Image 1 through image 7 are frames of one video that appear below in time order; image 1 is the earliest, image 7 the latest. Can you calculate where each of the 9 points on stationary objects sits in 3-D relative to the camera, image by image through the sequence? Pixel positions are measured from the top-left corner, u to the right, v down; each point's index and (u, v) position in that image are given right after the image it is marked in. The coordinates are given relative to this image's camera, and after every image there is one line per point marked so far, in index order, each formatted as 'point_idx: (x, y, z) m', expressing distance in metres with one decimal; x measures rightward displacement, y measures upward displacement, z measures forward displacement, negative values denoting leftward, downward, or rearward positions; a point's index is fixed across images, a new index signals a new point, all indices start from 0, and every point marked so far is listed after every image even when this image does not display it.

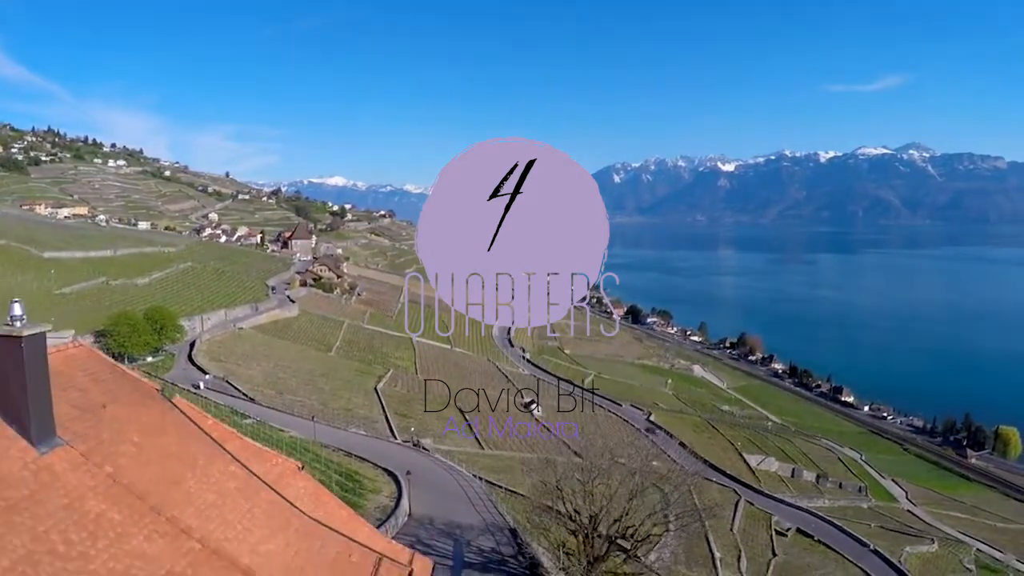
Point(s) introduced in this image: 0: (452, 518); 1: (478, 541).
0: (-1.5, -6.0, +15.7) m
1: (-0.8, -6.0, +14.3) m
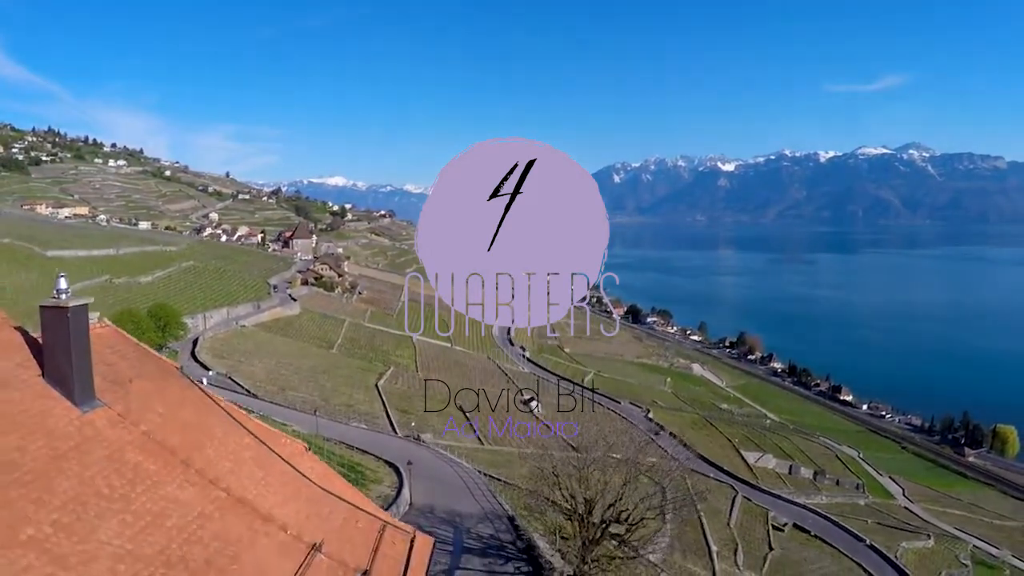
0: (-1.6, -5.8, +16.1) m
1: (-0.8, -5.9, +14.7) m
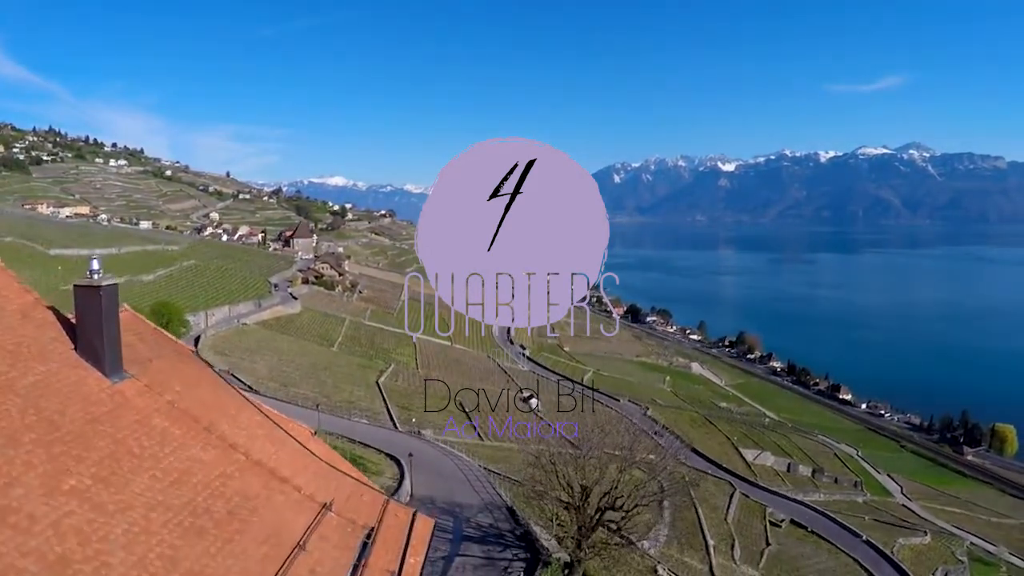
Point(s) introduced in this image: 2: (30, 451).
0: (-1.6, -5.7, +16.4) m
1: (-0.9, -5.7, +15.1) m
2: (-2.6, -0.9, +3.3) m
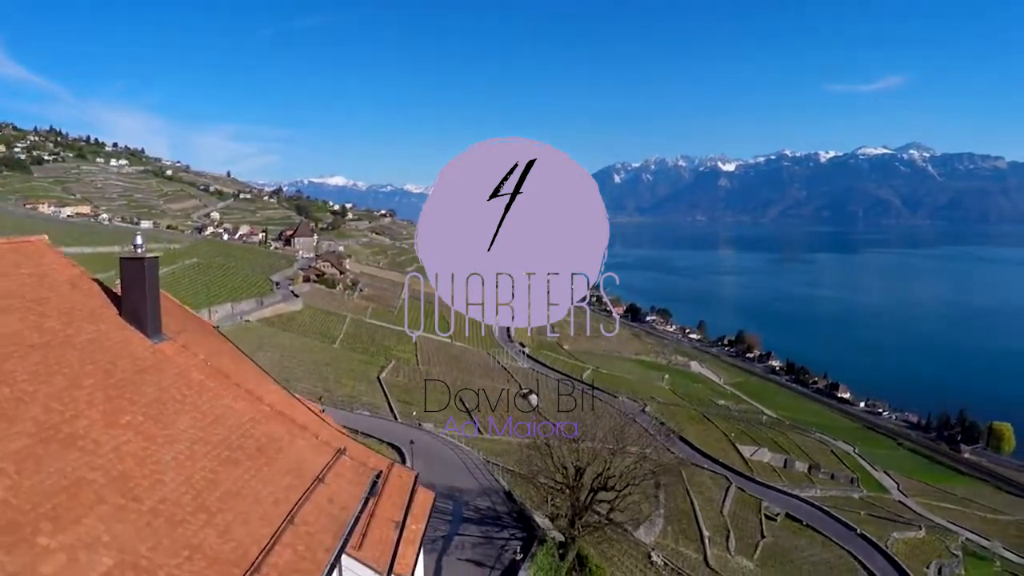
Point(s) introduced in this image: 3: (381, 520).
0: (-1.7, -5.5, +17.0) m
1: (-0.9, -5.5, +15.7) m
2: (-2.7, -0.7, +3.9) m
3: (-1.3, -2.3, +6.0) m
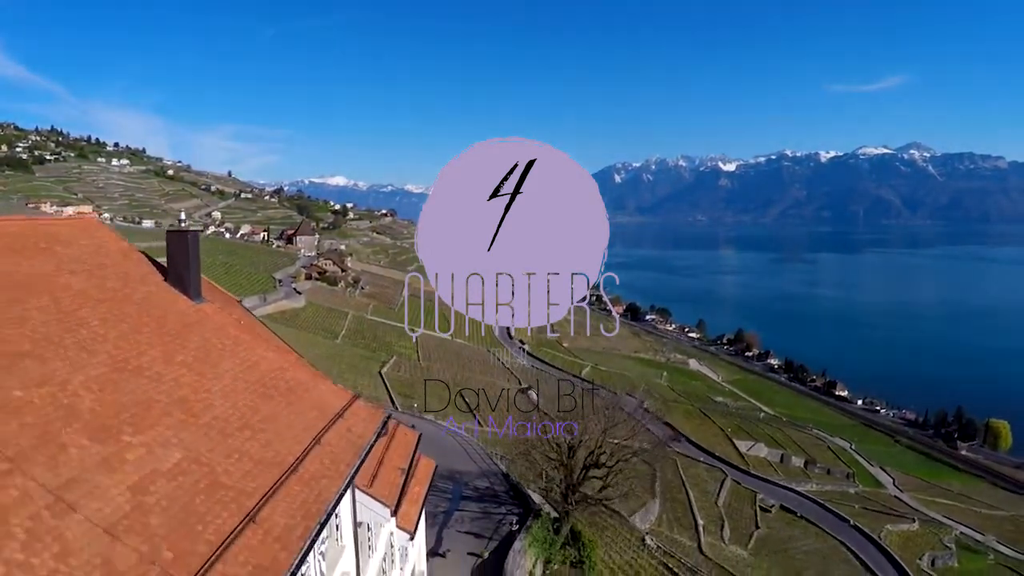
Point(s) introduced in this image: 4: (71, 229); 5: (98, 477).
0: (-1.8, -5.2, +17.7) m
1: (-1.0, -5.2, +16.4) m
2: (-2.8, -0.4, +4.6) m
3: (-1.4, -2.0, +6.7) m
4: (-3.8, +0.5, +5.3) m
5: (-2.2, -1.0, +3.2) m
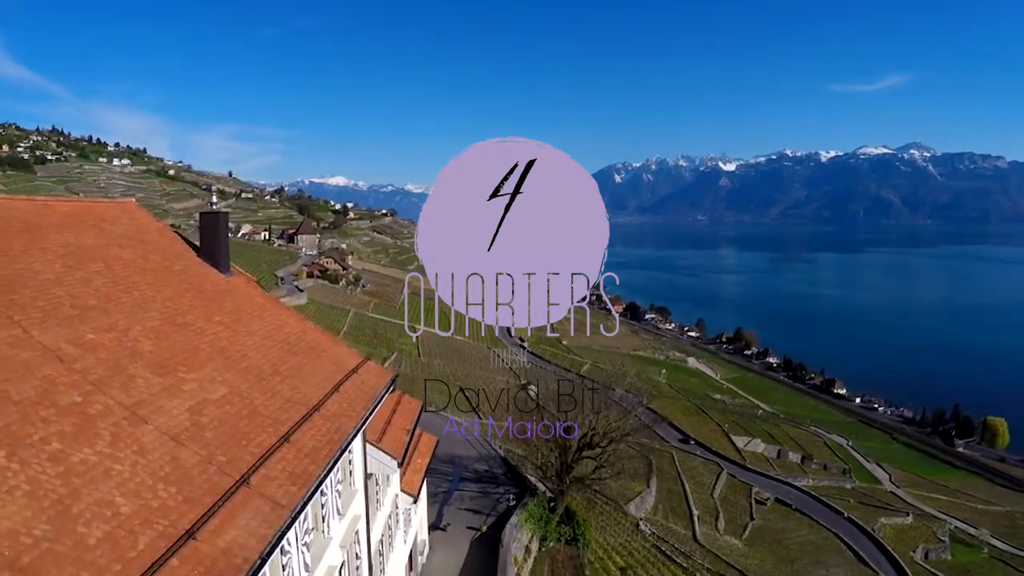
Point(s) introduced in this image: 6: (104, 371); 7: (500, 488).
0: (-1.8, -4.9, +18.4) m
1: (-1.1, -5.0, +17.1) m
2: (-2.9, -0.2, +5.3) m
3: (-1.4, -1.7, +7.4) m
4: (-3.9, +0.8, +6.0) m
5: (-2.3, -0.7, +3.9) m
6: (-2.6, -0.5, +3.8) m
7: (-0.3, -5.1, +15.5) m
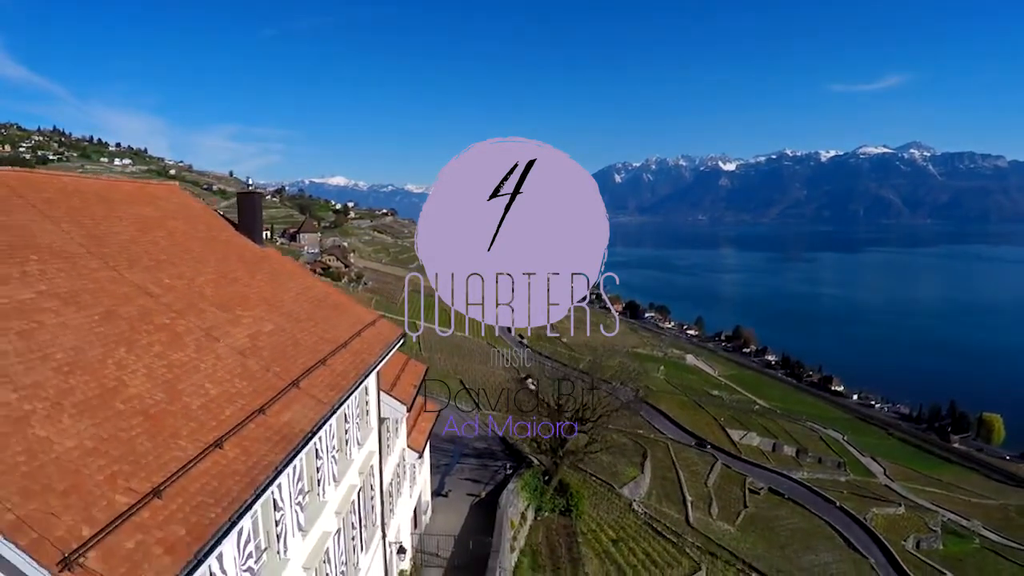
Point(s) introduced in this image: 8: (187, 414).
0: (-1.9, -4.5, +19.4) m
1: (-1.1, -4.6, +18.1) m
2: (-2.9, +0.2, +6.3) m
3: (-1.5, -1.4, +8.4) m
4: (-4.0, +1.2, +7.0) m
5: (-2.4, -0.3, +4.9) m
6: (-2.6, -0.1, +4.8) m
7: (-0.4, -4.7, +16.5) m
8: (-2.0, -0.8, +3.8) m
